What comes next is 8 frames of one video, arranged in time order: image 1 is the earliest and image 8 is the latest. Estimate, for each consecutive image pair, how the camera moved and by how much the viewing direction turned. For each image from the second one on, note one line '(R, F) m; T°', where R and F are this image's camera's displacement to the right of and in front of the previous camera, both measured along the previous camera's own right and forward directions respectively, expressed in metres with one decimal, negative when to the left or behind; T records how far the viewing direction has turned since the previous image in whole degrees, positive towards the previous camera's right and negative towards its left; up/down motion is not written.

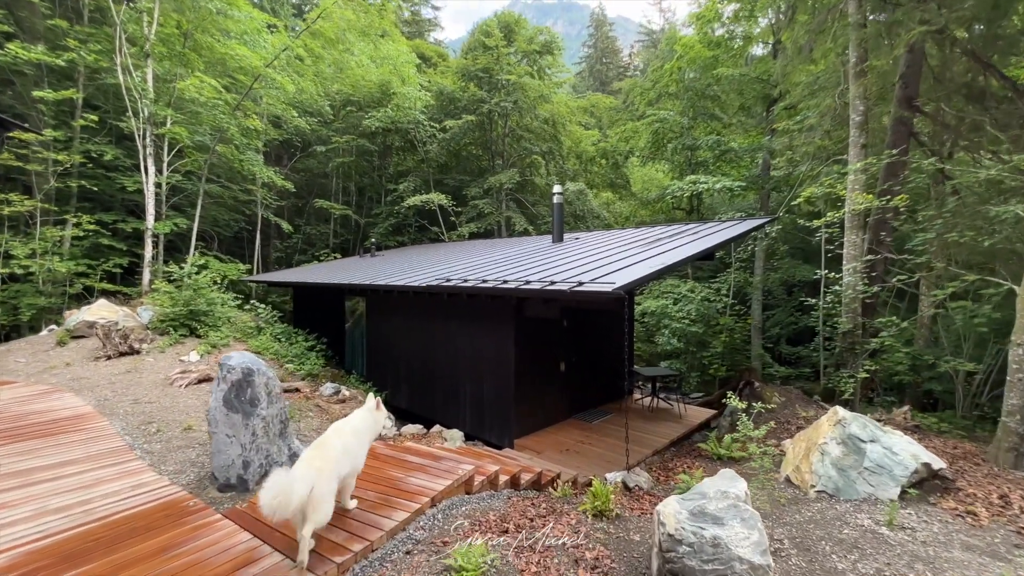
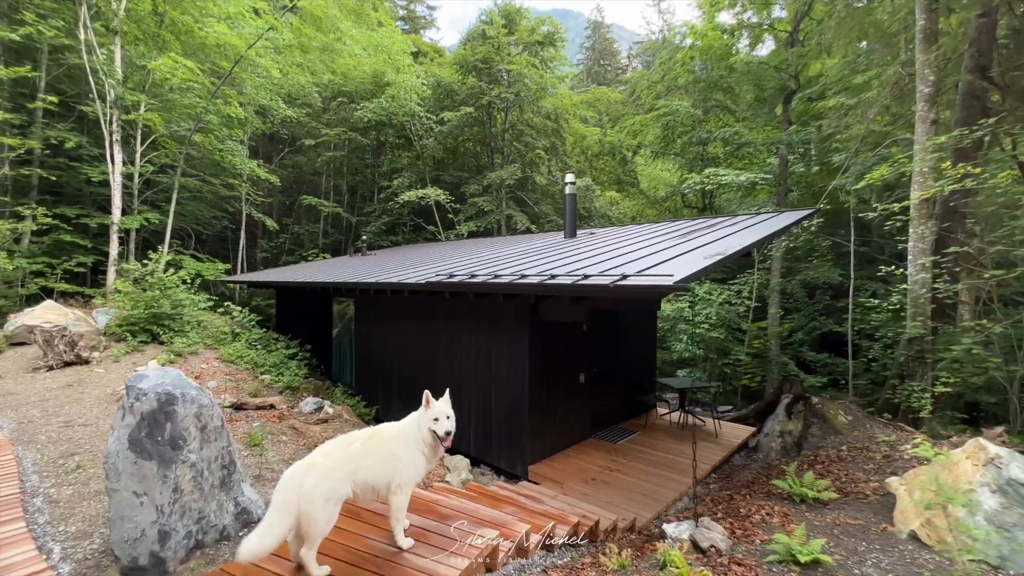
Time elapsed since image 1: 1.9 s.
(-0.3, +1.1) m; +1°
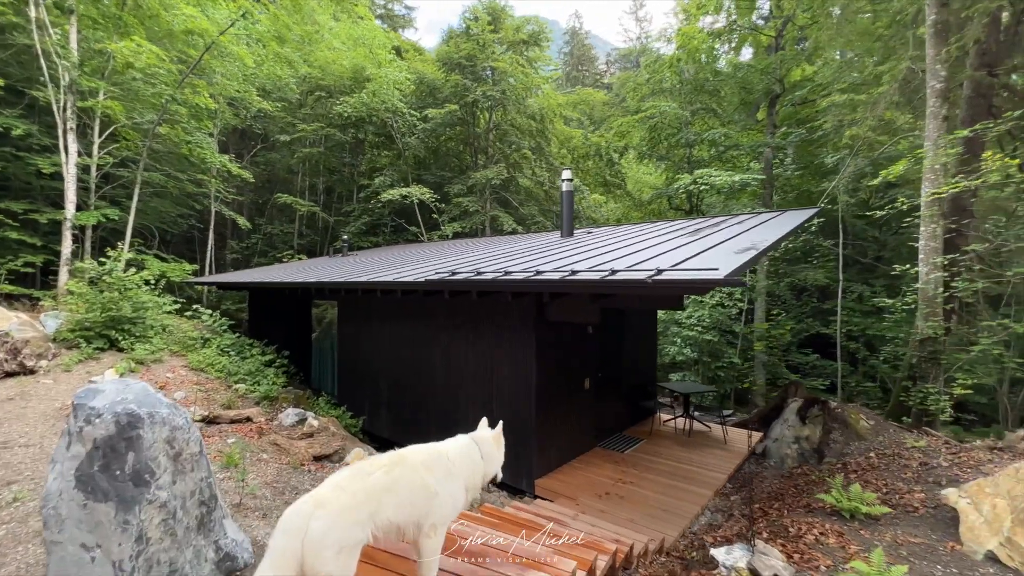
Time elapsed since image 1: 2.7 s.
(-0.4, +0.4) m; +3°
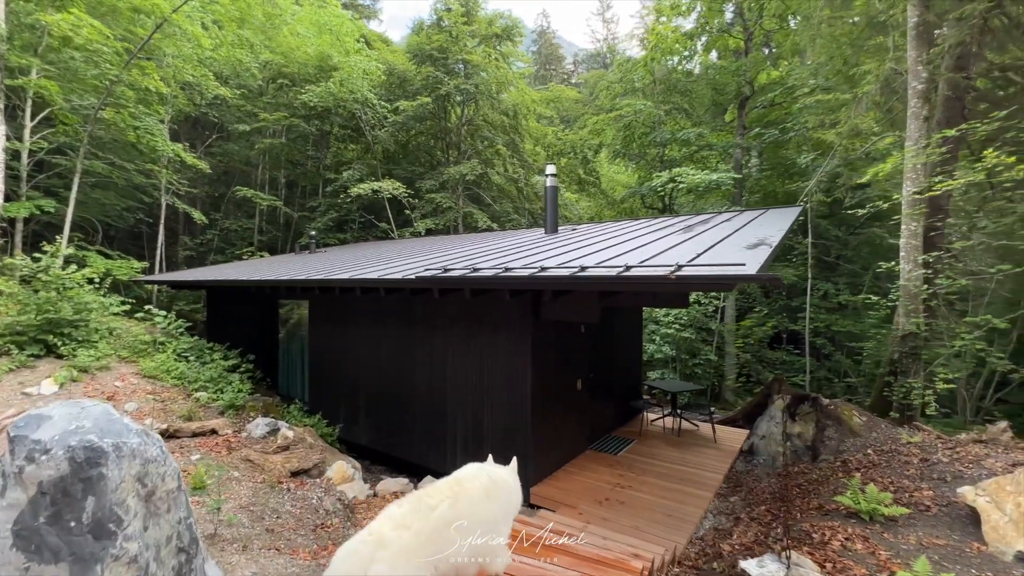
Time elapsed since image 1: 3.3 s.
(-0.3, +0.3) m; +4°
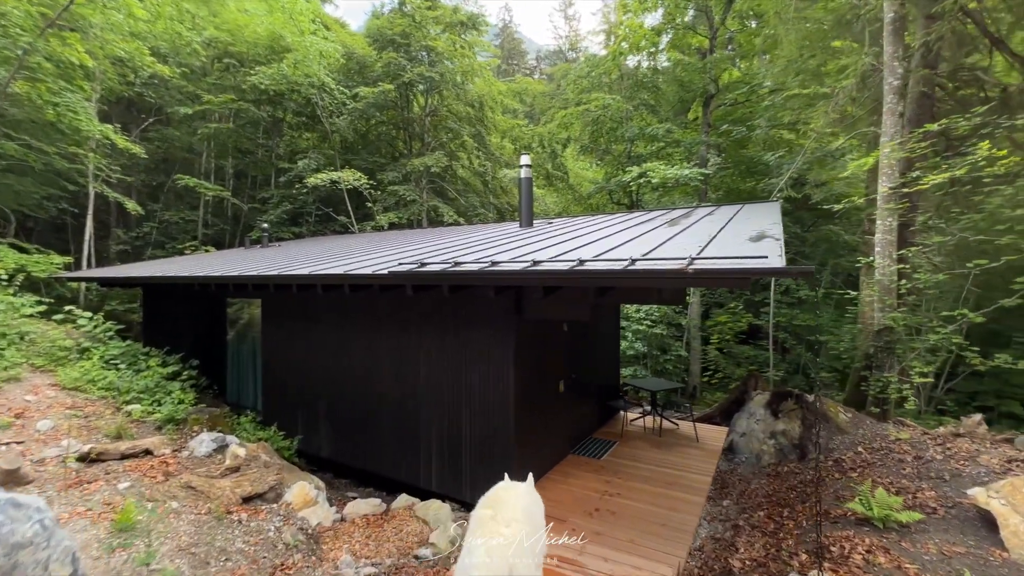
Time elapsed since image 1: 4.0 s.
(-0.2, +0.4) m; +5°
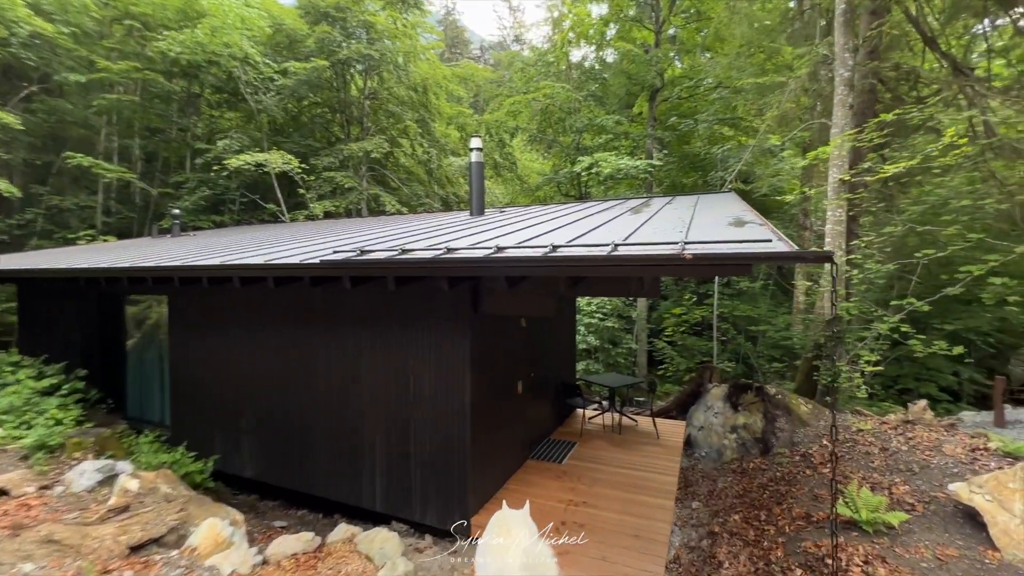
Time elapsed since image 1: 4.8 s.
(-0.1, +0.5) m; +7°
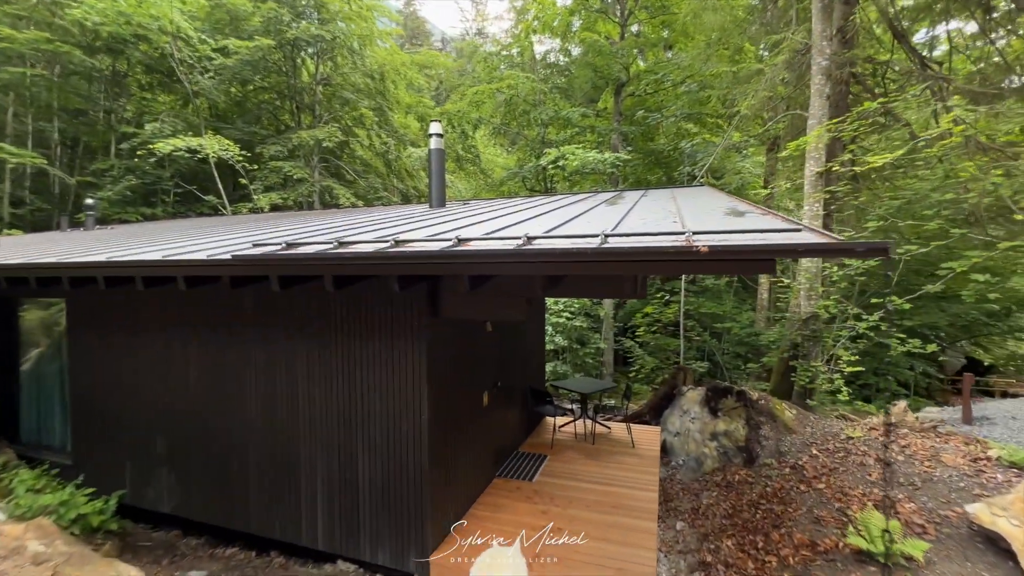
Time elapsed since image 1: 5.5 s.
(0.0, +0.6) m; +5°
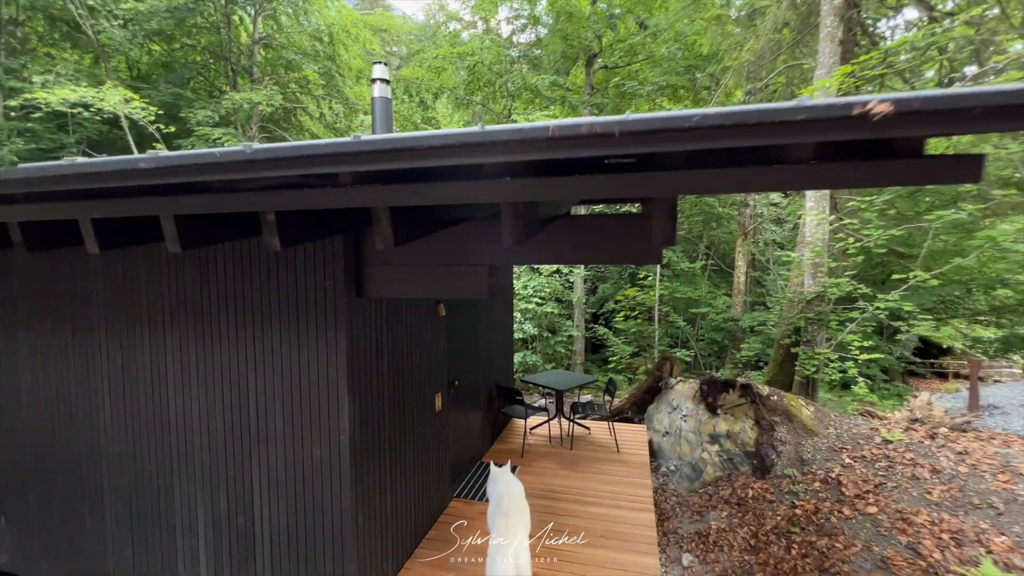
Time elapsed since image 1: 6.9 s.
(+0.1, +1.0) m; +4°
